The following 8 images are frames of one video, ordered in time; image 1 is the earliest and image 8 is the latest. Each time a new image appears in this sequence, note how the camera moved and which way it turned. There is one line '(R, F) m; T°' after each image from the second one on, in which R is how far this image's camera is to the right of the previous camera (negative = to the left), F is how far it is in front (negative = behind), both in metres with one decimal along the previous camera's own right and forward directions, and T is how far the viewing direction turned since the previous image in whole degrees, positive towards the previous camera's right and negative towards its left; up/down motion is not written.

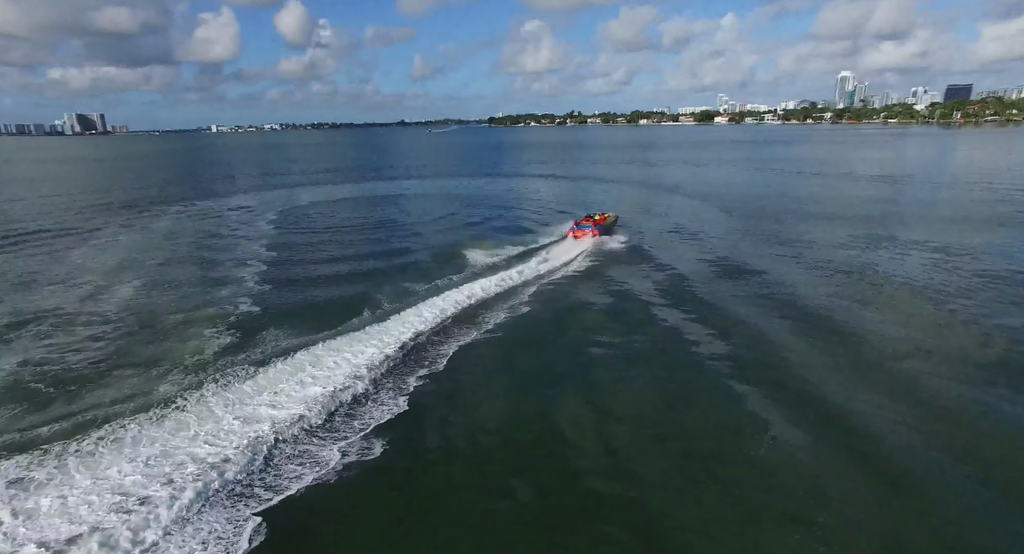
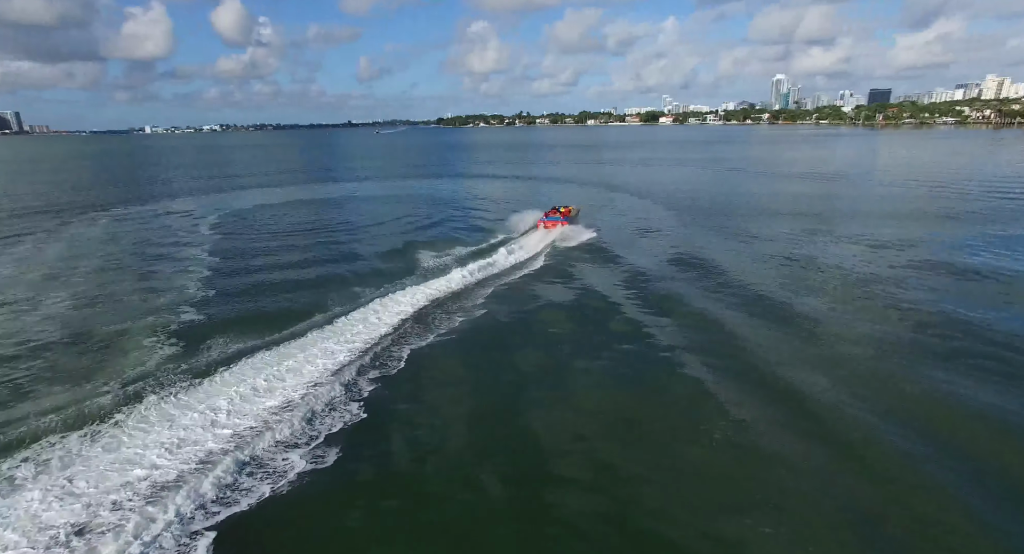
(0.0, +0.1) m; +5°
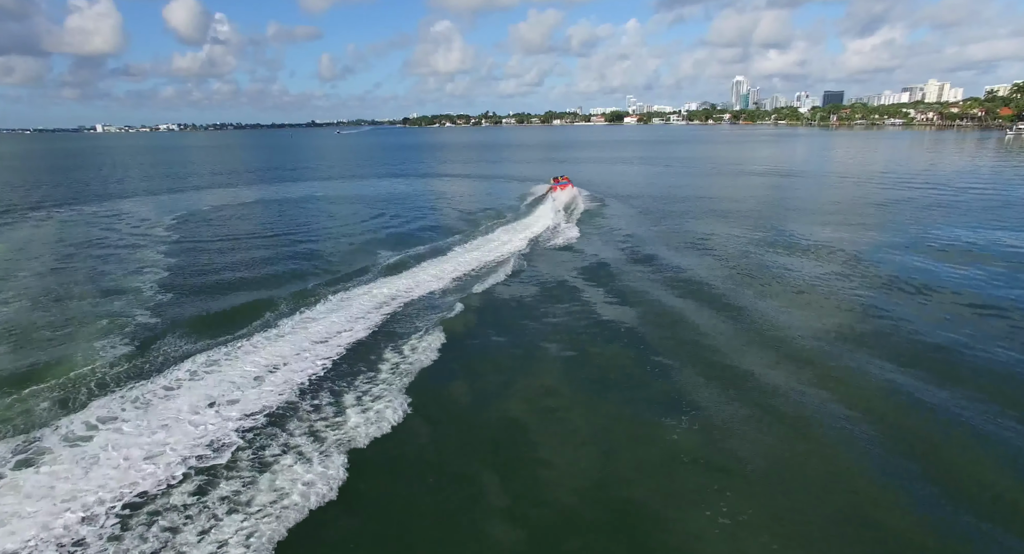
(0.0, +0.1) m; +3°
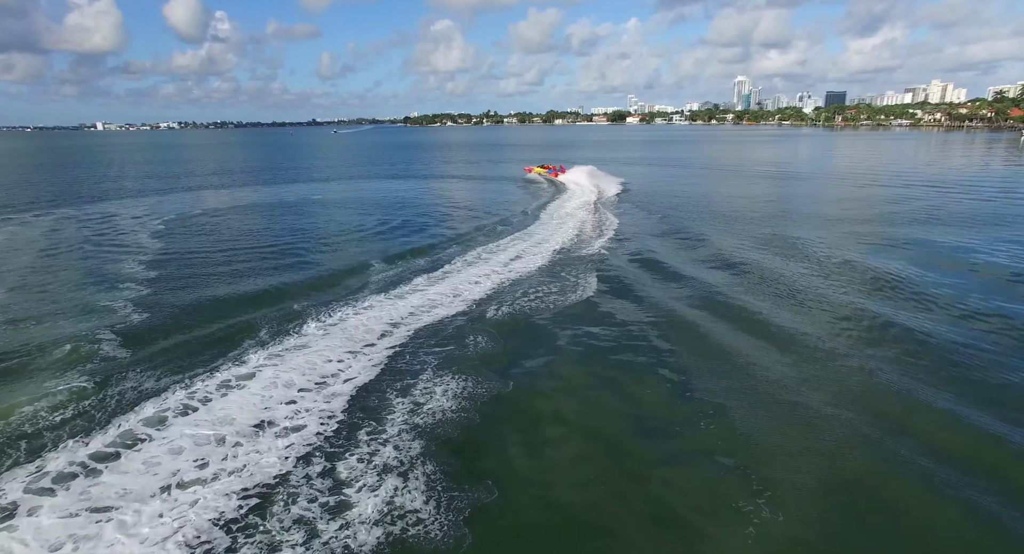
(-0.5, +2.0) m; 0°
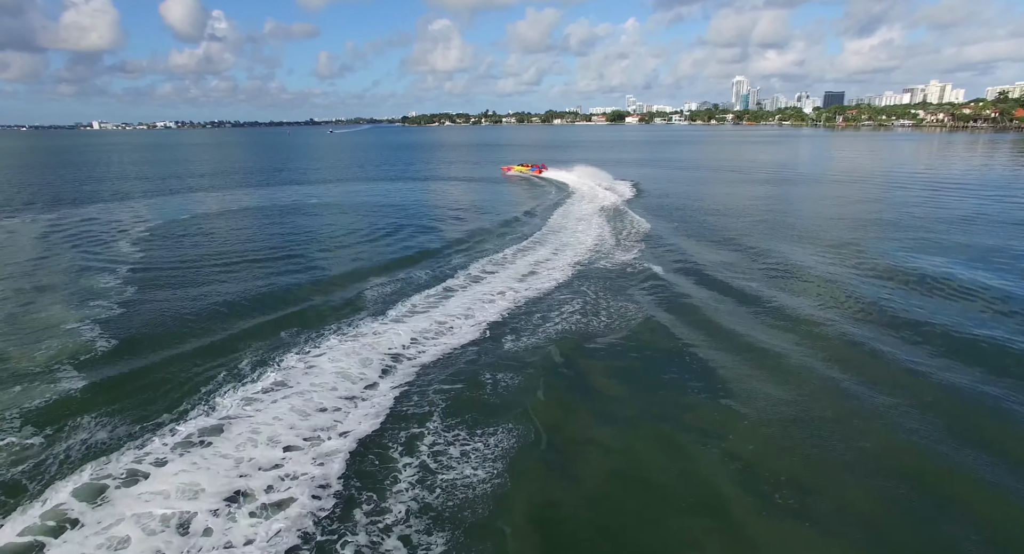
(-0.3, +1.6) m; 0°
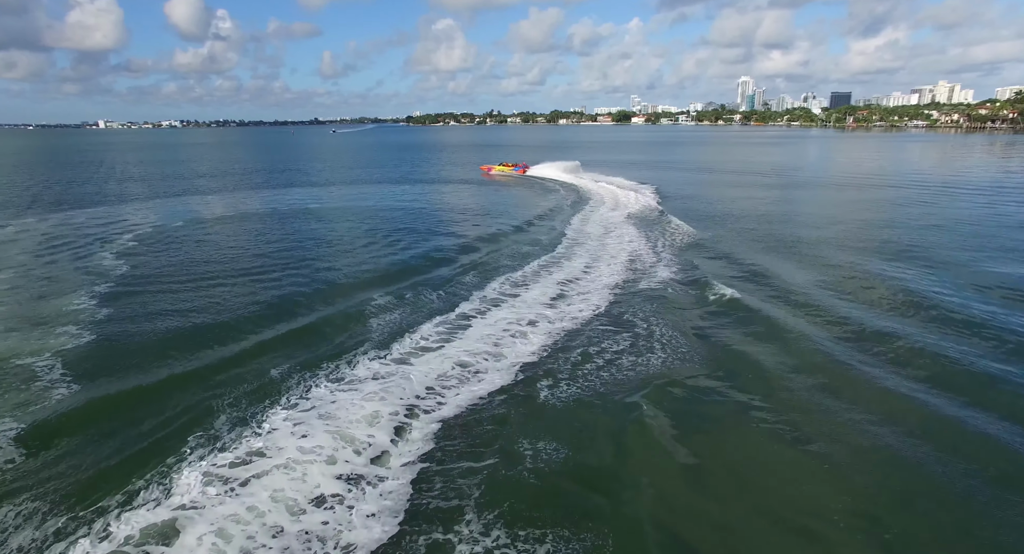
(-0.8, +2.4) m; 0°
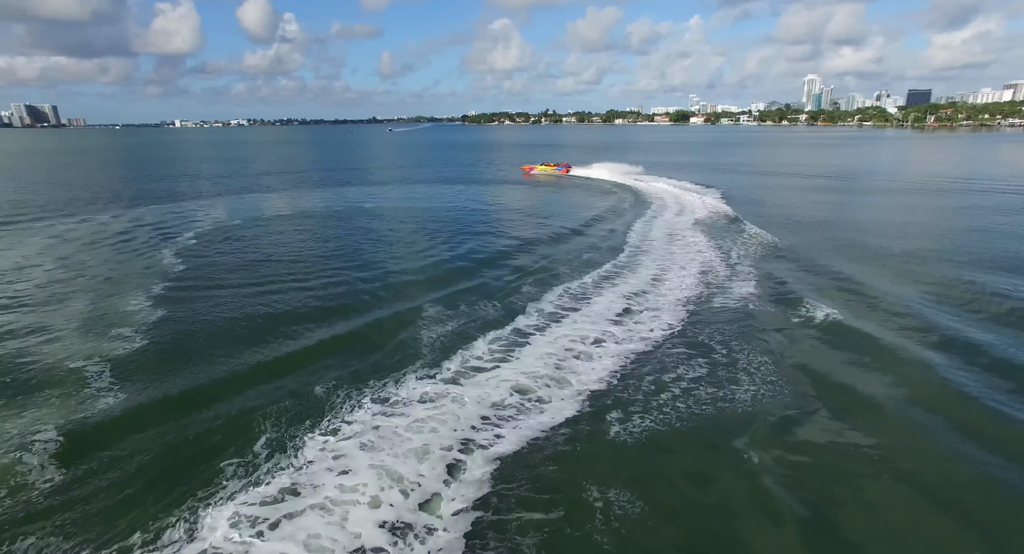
(-0.3, +1.4) m; -5°
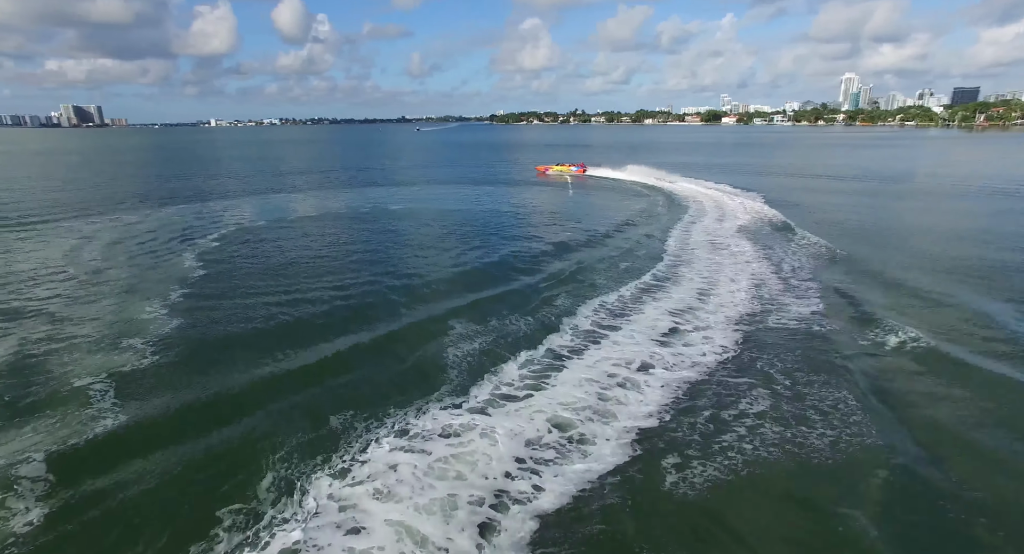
(-0.3, +1.4) m; -3°
